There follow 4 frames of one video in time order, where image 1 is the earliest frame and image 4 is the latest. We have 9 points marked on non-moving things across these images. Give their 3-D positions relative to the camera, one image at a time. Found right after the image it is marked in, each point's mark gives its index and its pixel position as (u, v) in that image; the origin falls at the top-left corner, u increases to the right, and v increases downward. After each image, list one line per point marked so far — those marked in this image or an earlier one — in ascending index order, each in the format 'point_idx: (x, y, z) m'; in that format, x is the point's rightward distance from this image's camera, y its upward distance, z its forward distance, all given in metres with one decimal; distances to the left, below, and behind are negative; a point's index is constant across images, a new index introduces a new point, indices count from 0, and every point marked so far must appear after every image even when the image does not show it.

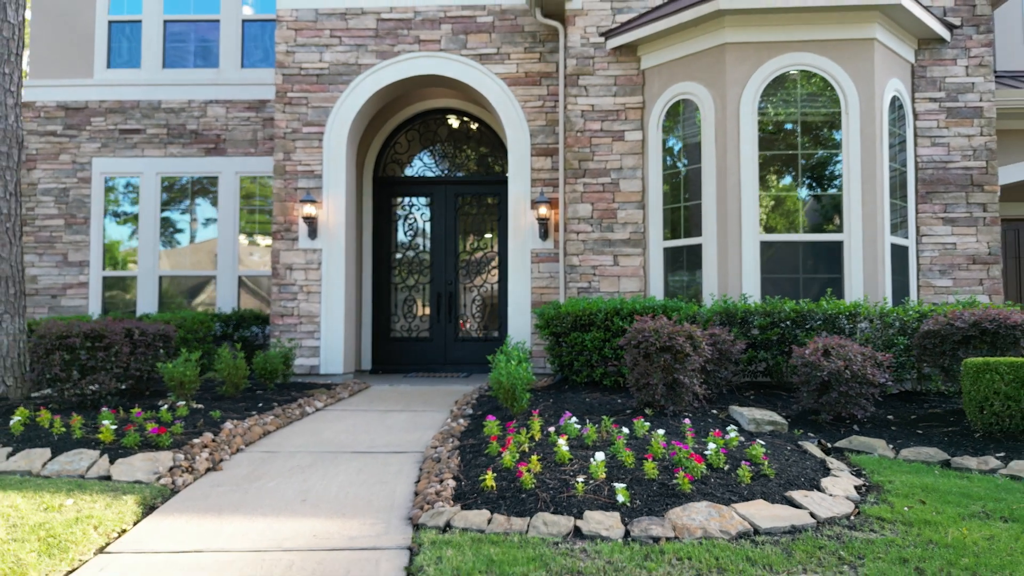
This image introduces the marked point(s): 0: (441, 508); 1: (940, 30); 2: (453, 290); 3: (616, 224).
0: (-0.3, -0.9, +3.3) m
1: (+3.9, +2.4, +7.4) m
2: (-0.7, 0.0, +9.8) m
3: (+1.0, +0.6, +7.8) m
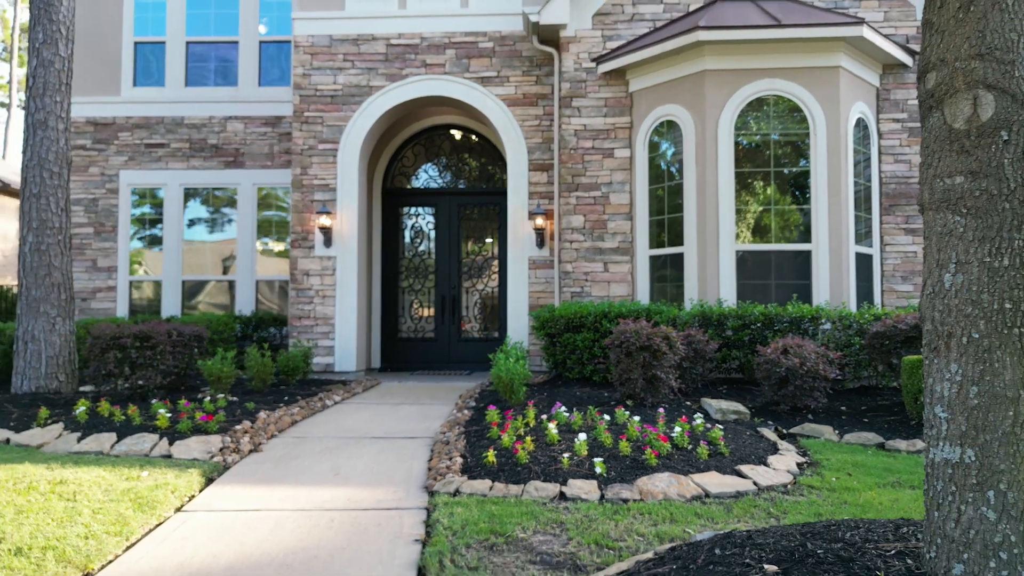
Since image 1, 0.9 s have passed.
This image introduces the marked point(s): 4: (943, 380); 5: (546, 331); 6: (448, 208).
0: (-0.3, -0.9, +4.1) m
1: (+3.9, +2.3, +8.1) m
2: (-0.7, -0.1, +10.5) m
3: (+1.0, +0.6, +8.5) m
4: (+1.0, -0.2, +1.8) m
5: (+0.3, -0.4, +7.3) m
6: (-0.8, +1.0, +10.6) m
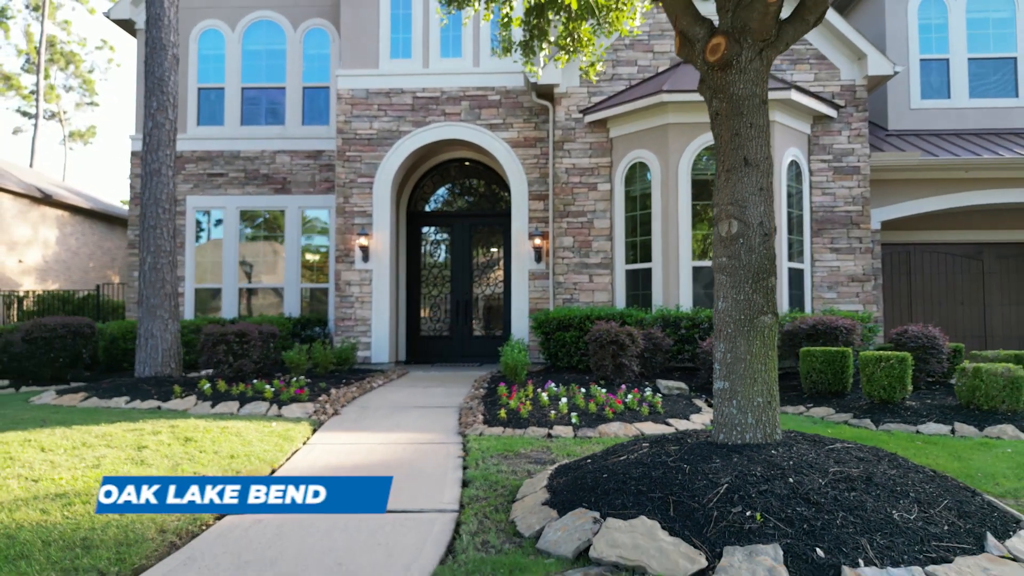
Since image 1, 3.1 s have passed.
0: (-0.3, -1.0, +6.1) m
1: (+4.0, +2.2, +10.2) m
2: (-0.7, -0.2, +12.6) m
3: (+1.0, +0.5, +10.6) m
4: (+1.0, -0.3, +3.9) m
5: (+0.3, -0.5, +9.4) m
6: (-0.8, +0.9, +12.7) m
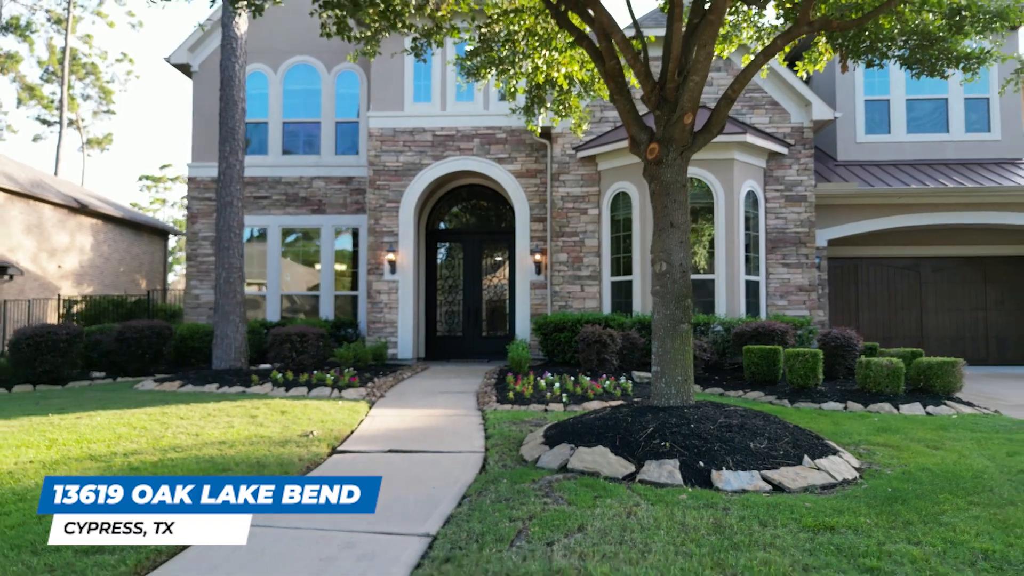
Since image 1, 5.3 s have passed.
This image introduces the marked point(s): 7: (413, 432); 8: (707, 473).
0: (-0.2, -1.2, +8.2) m
1: (+4.0, +2.1, +12.3) m
2: (-0.6, -0.3, +14.7) m
3: (+1.1, +0.4, +12.7) m
4: (+1.0, -0.4, +5.9) m
5: (+0.4, -0.6, +11.4) m
6: (-0.7, +0.8, +14.8) m
7: (-0.9, -1.2, +7.0) m
8: (+1.2, -1.1, +4.9) m
